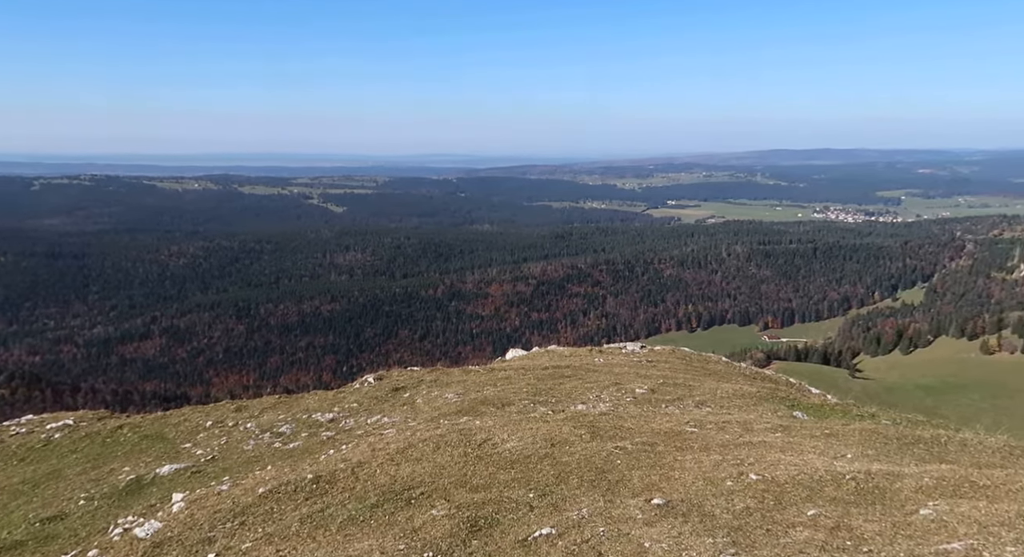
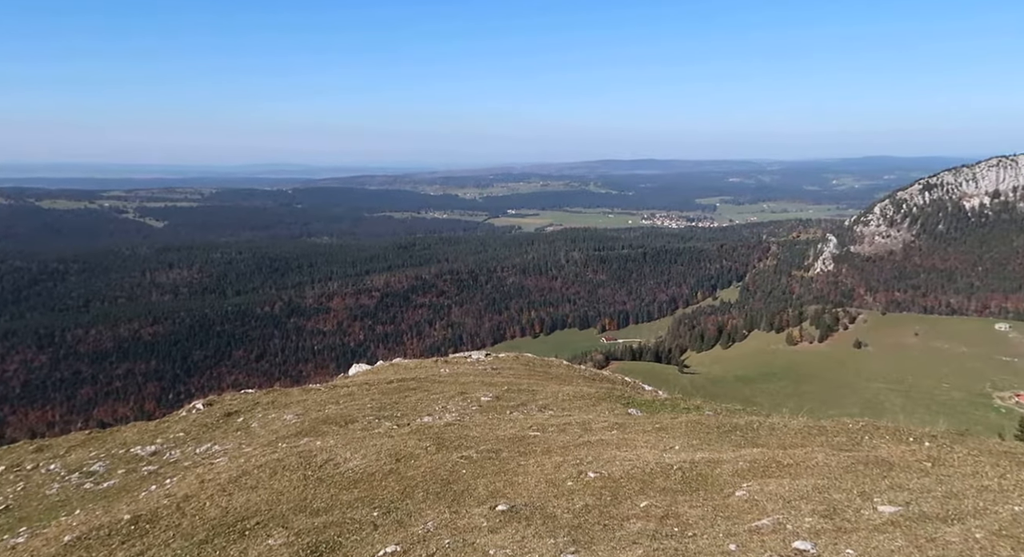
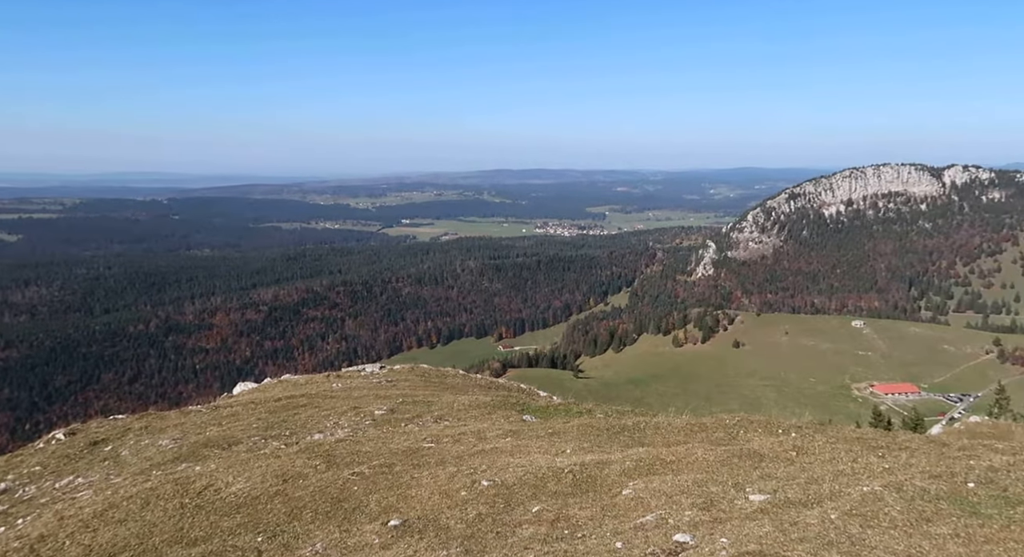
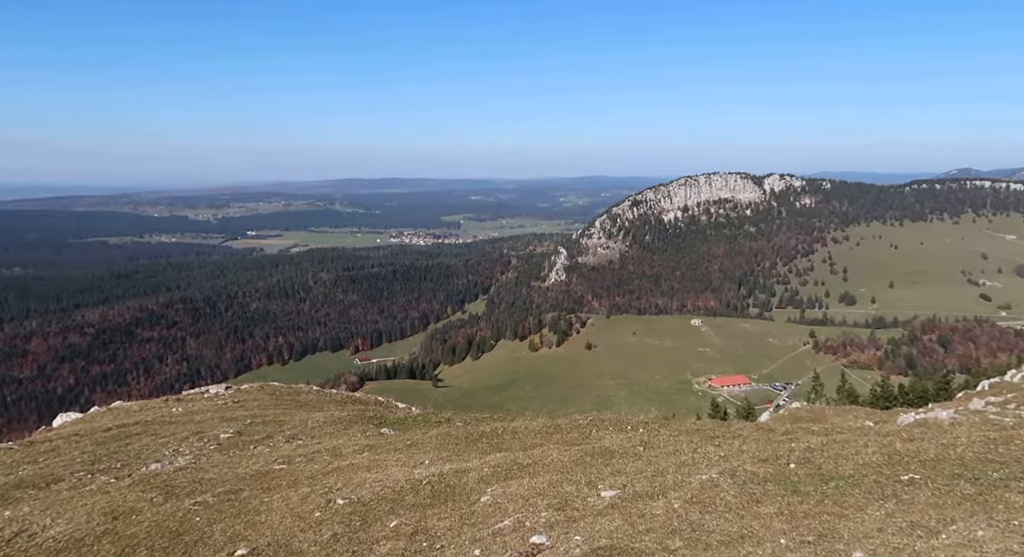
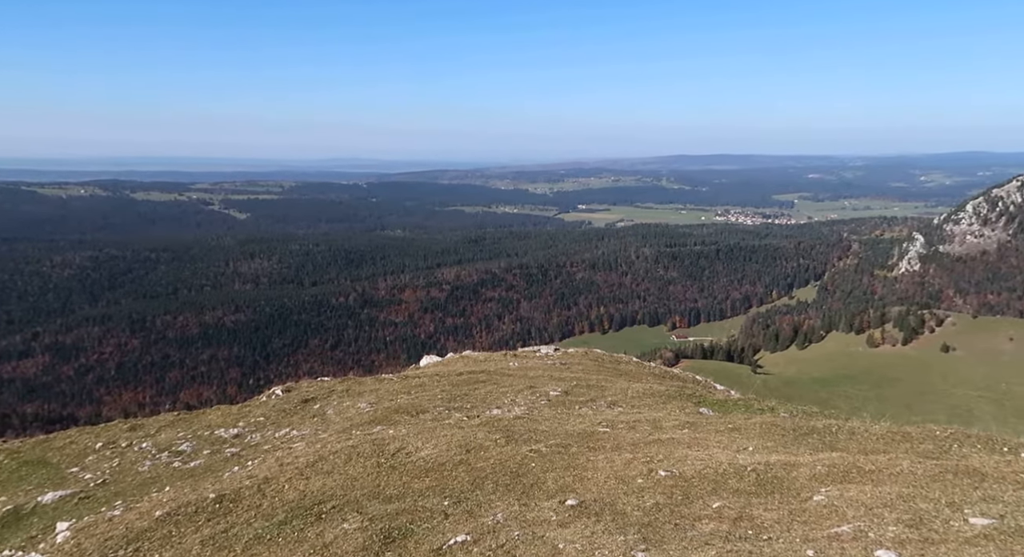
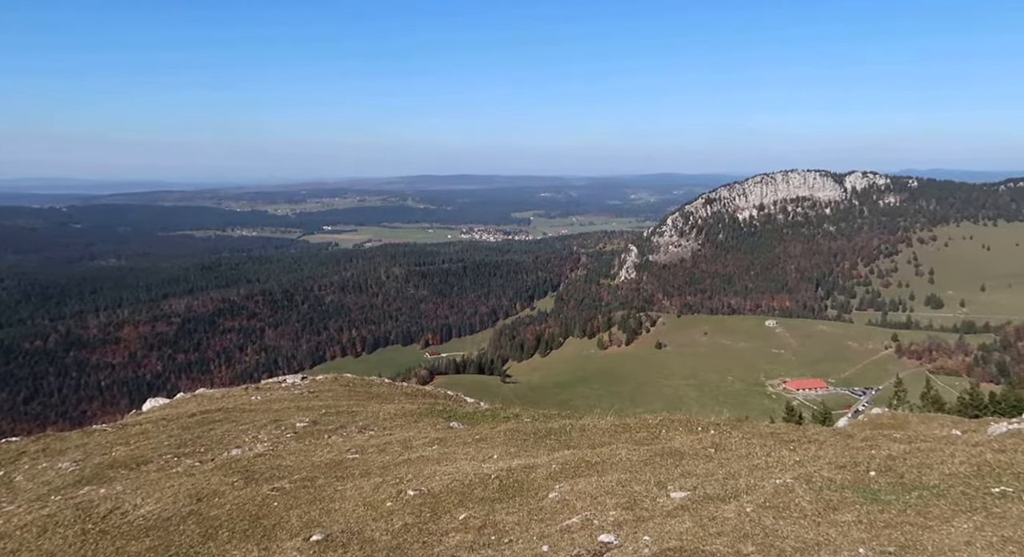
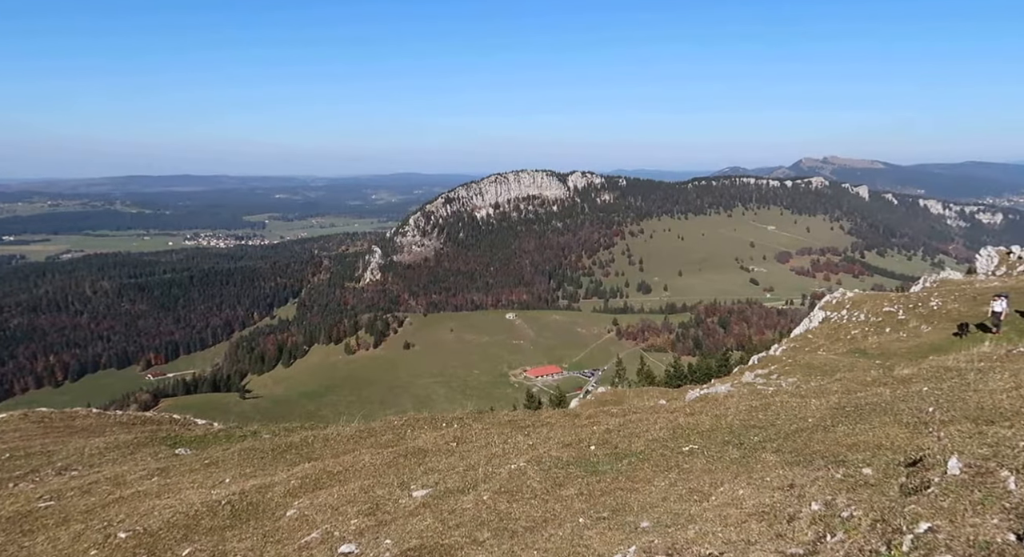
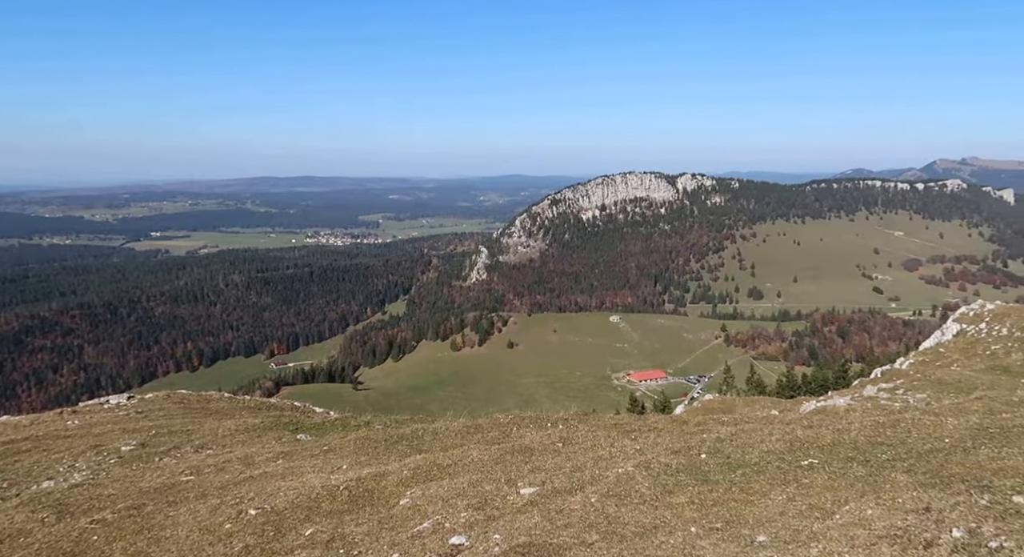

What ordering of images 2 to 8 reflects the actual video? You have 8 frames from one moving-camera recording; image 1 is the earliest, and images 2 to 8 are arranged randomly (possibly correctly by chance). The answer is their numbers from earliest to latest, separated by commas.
5, 2, 3, 6, 4, 8, 7
